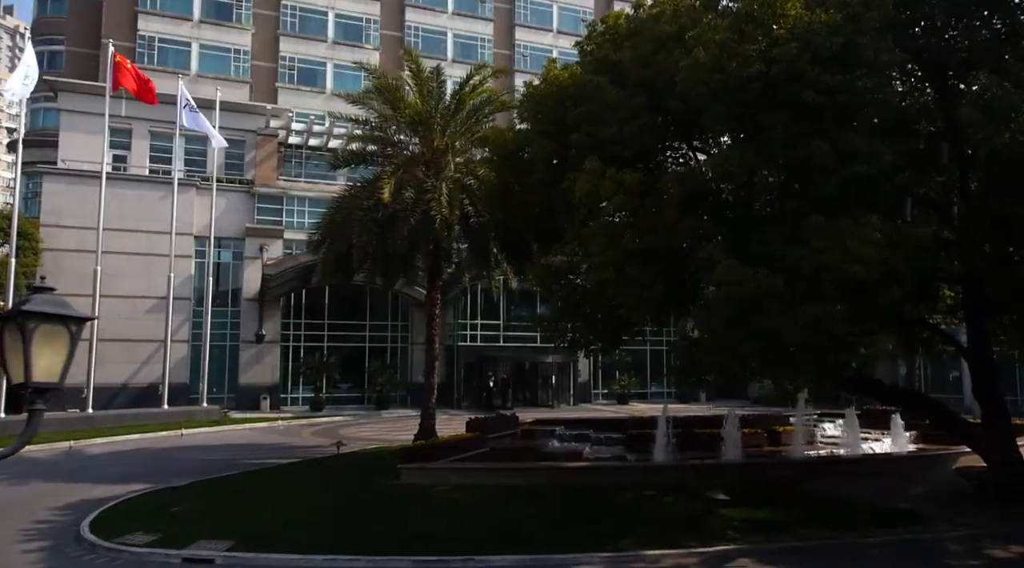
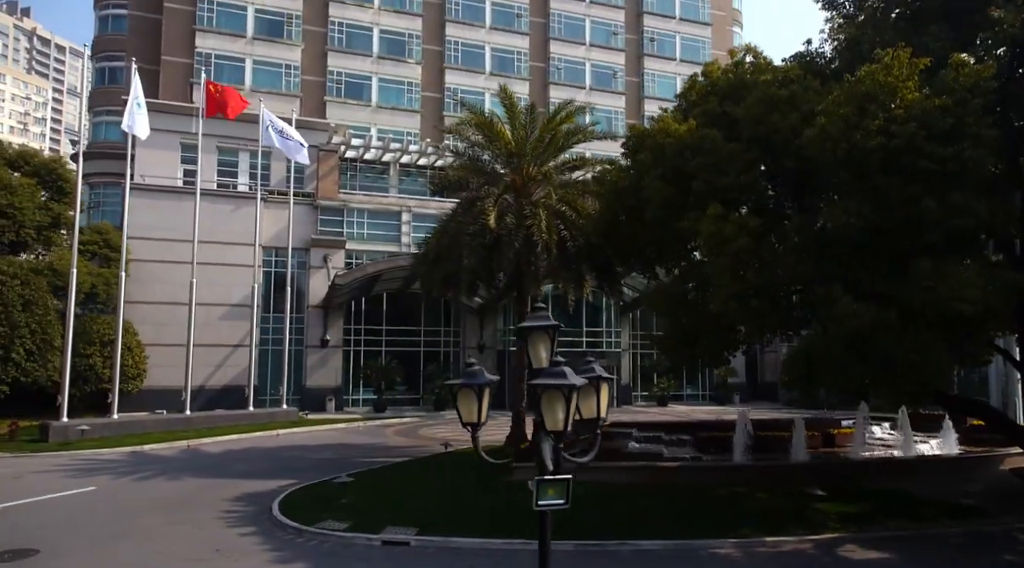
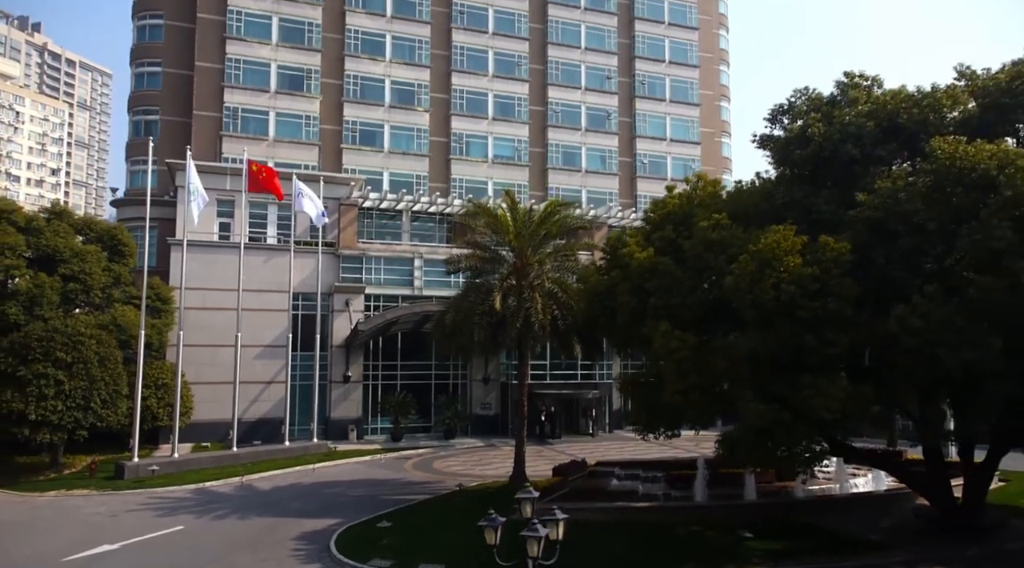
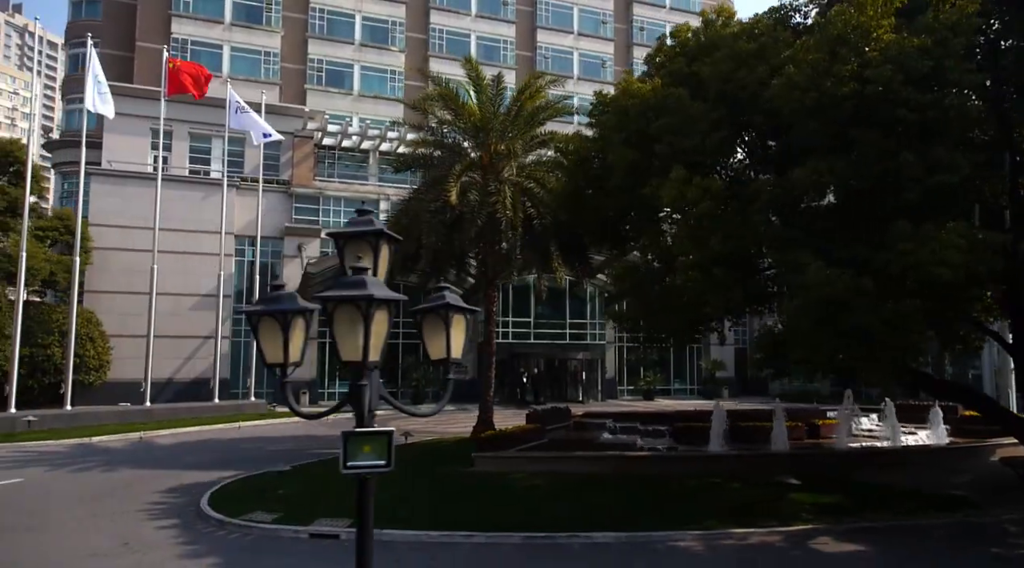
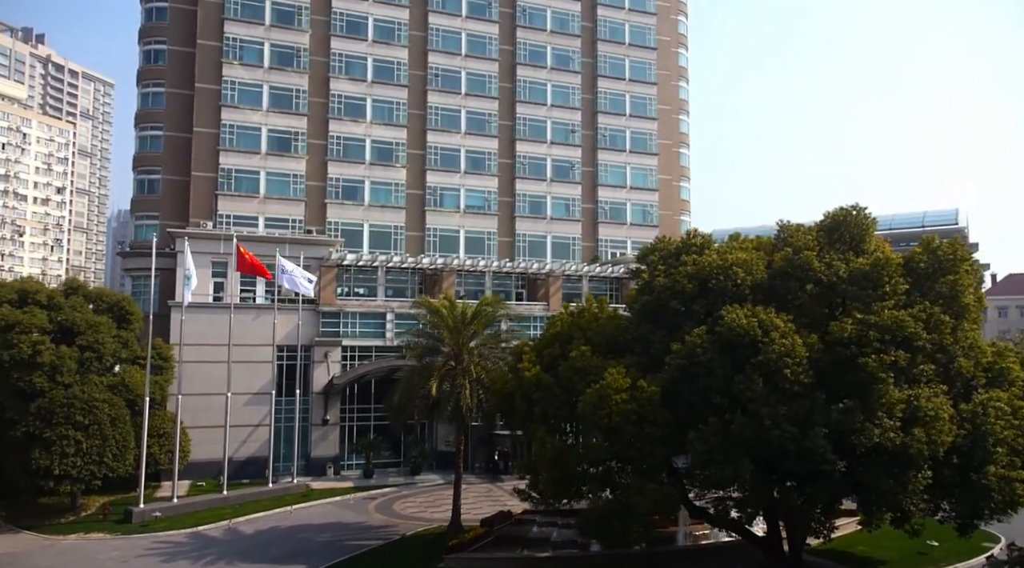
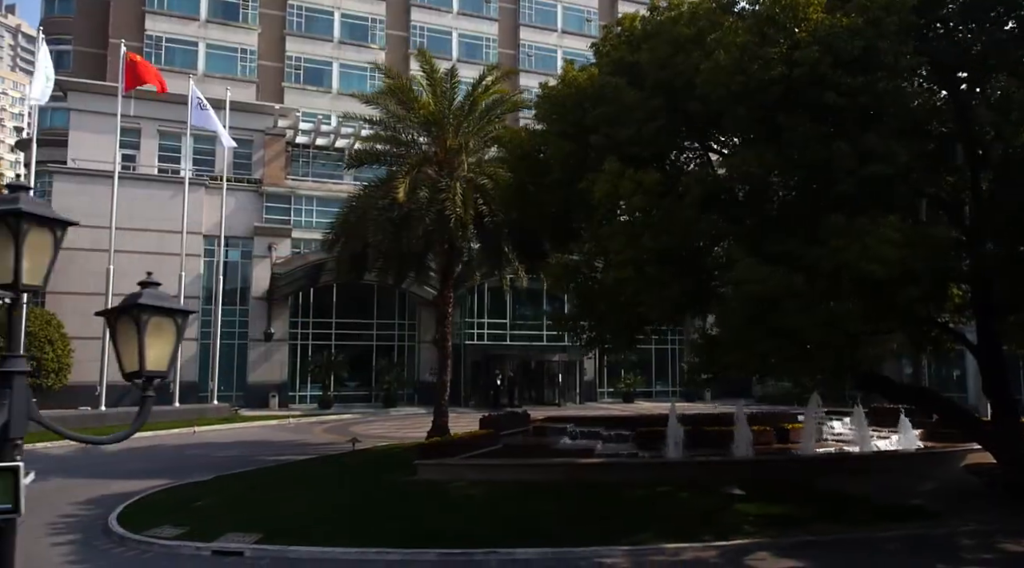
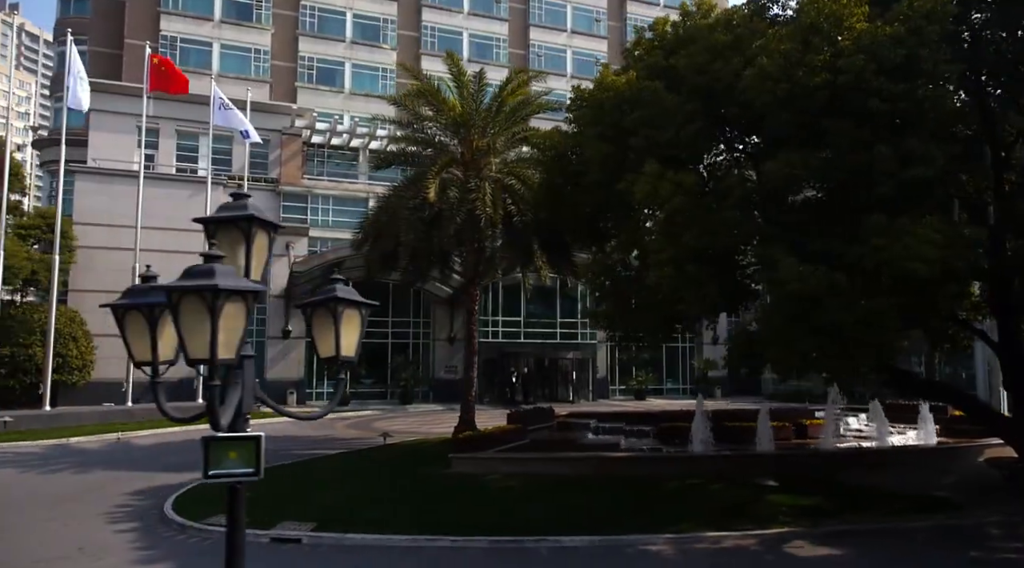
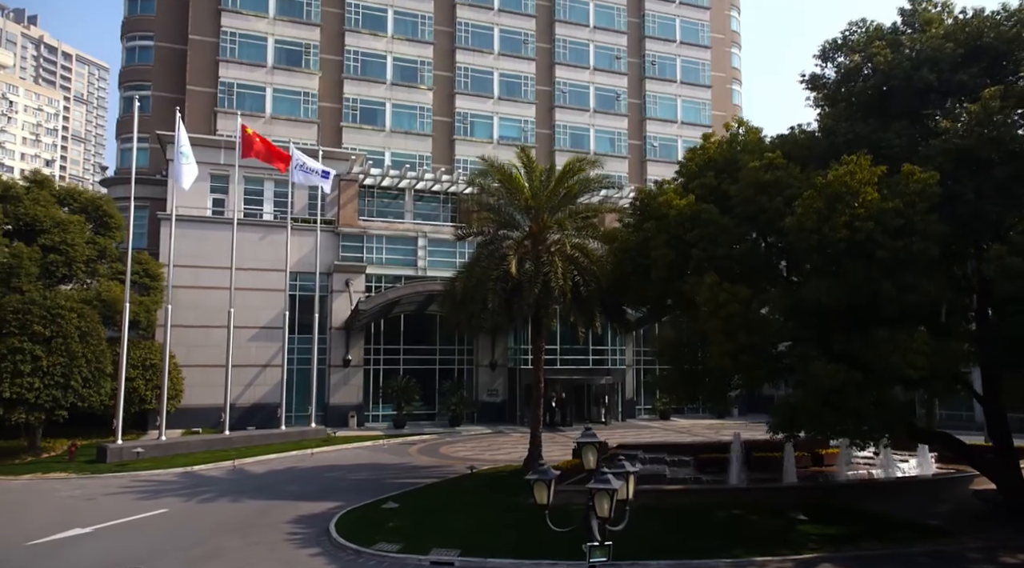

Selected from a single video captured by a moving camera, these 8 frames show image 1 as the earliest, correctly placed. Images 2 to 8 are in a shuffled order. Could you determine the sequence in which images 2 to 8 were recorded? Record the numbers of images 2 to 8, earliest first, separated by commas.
6, 7, 4, 2, 8, 3, 5
